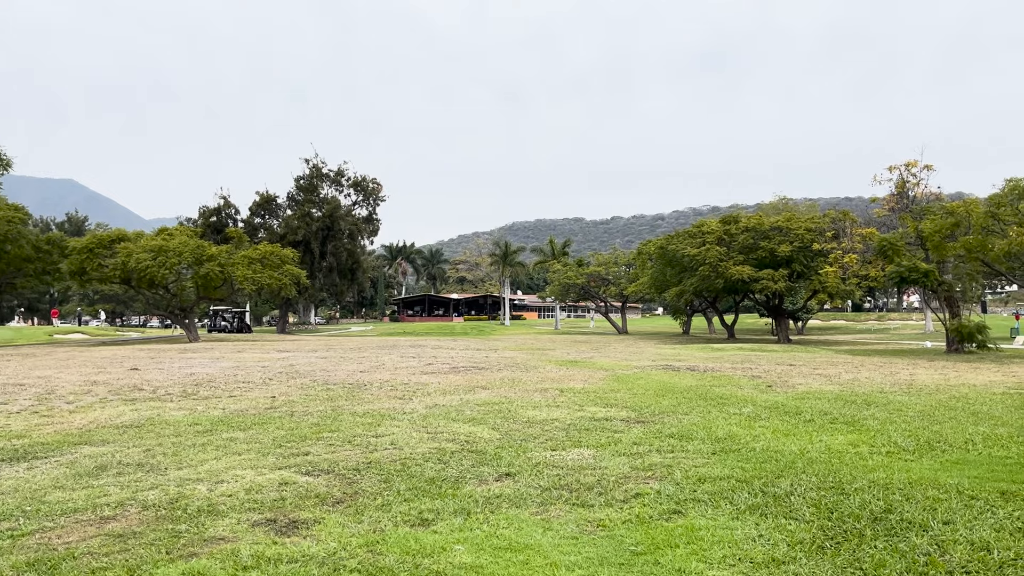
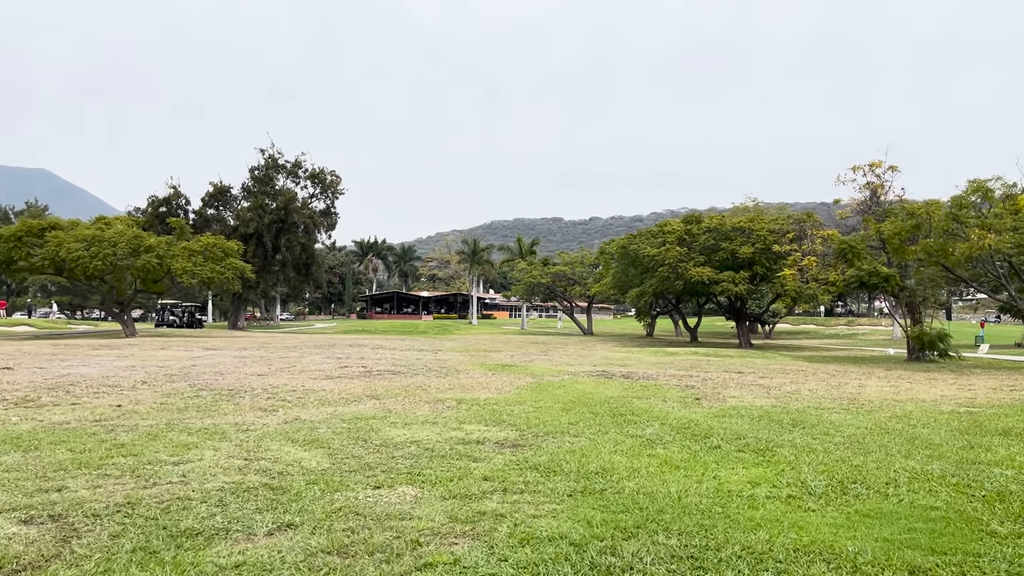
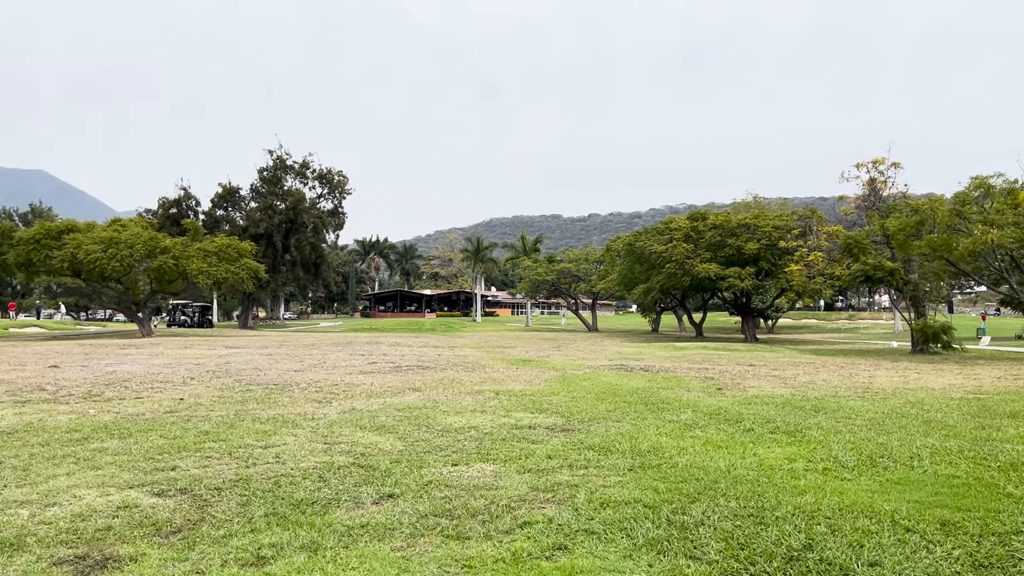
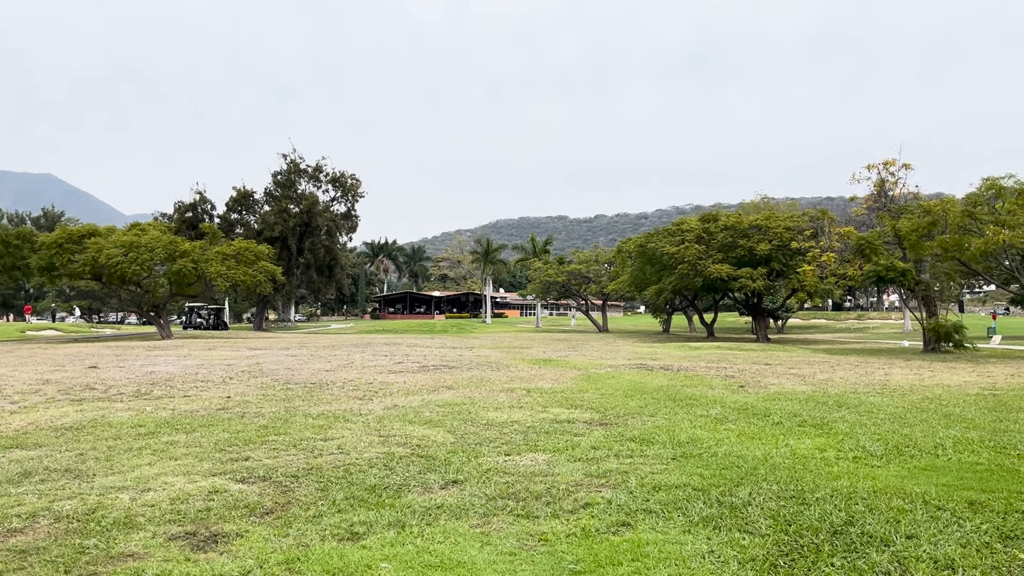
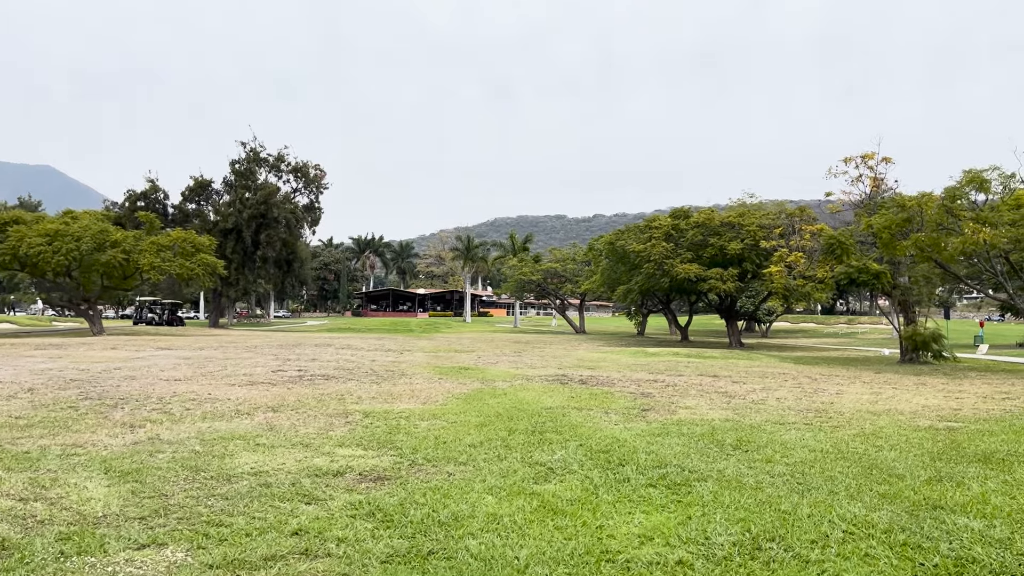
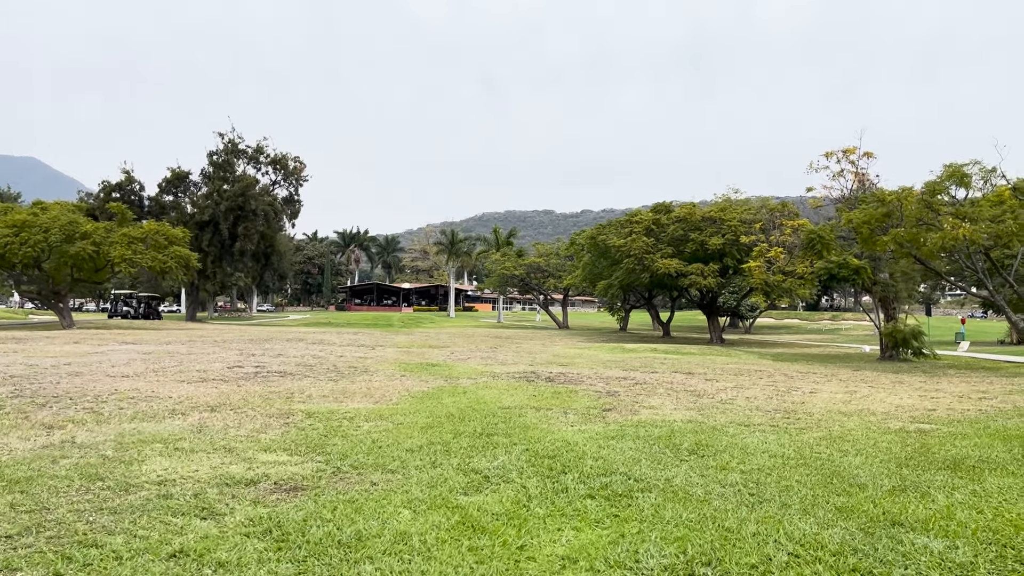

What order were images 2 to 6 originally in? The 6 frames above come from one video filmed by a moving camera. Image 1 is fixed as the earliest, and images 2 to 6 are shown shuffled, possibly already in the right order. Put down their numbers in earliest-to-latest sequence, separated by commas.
4, 3, 2, 5, 6
